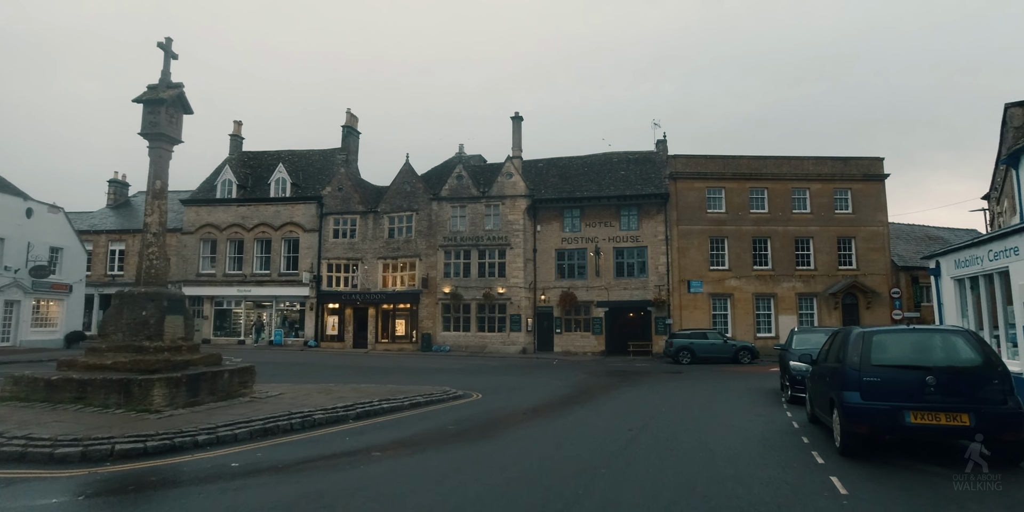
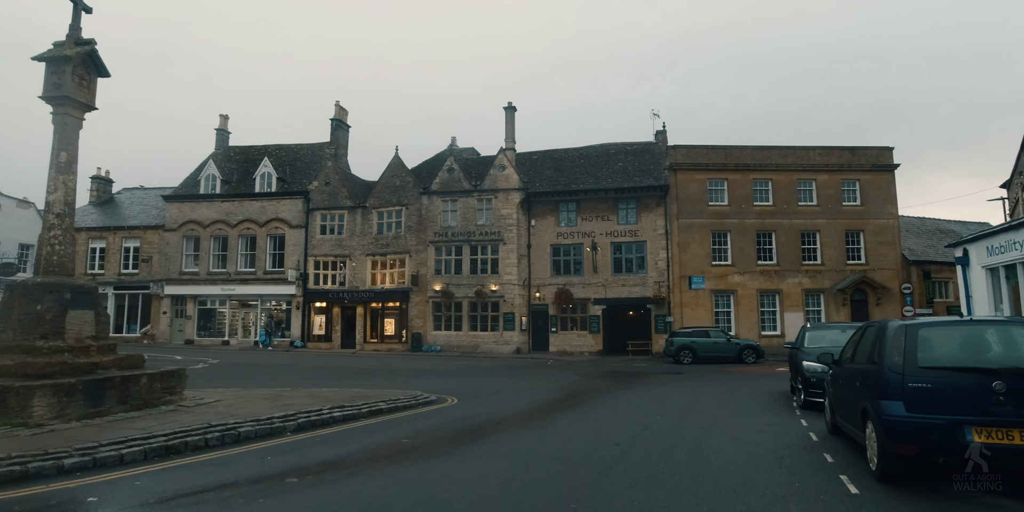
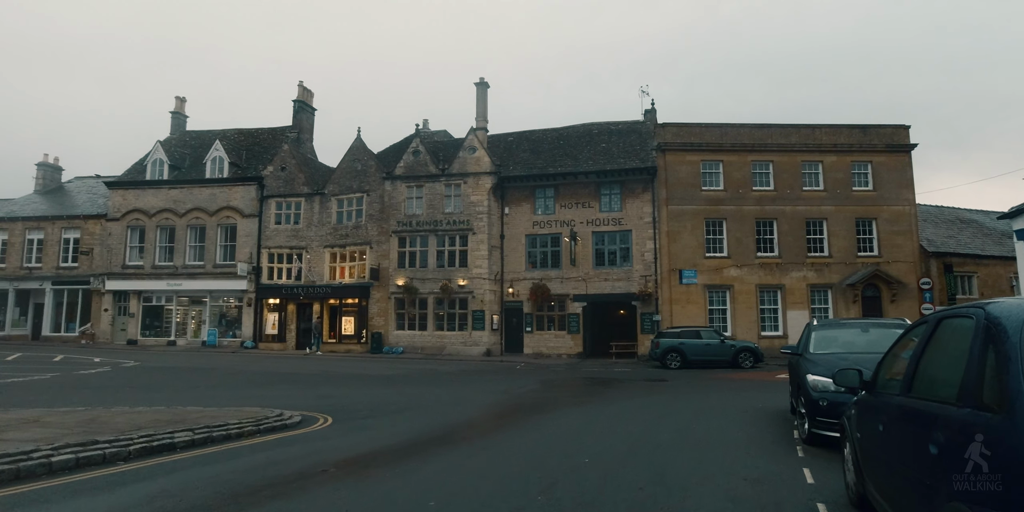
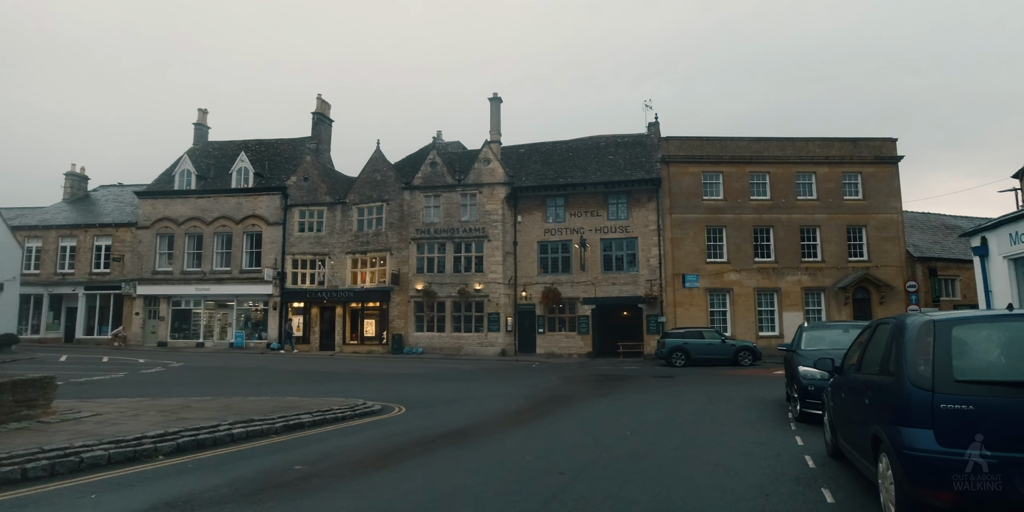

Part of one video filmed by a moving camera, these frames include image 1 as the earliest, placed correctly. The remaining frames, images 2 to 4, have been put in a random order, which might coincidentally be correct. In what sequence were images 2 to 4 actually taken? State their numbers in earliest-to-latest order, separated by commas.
2, 4, 3
